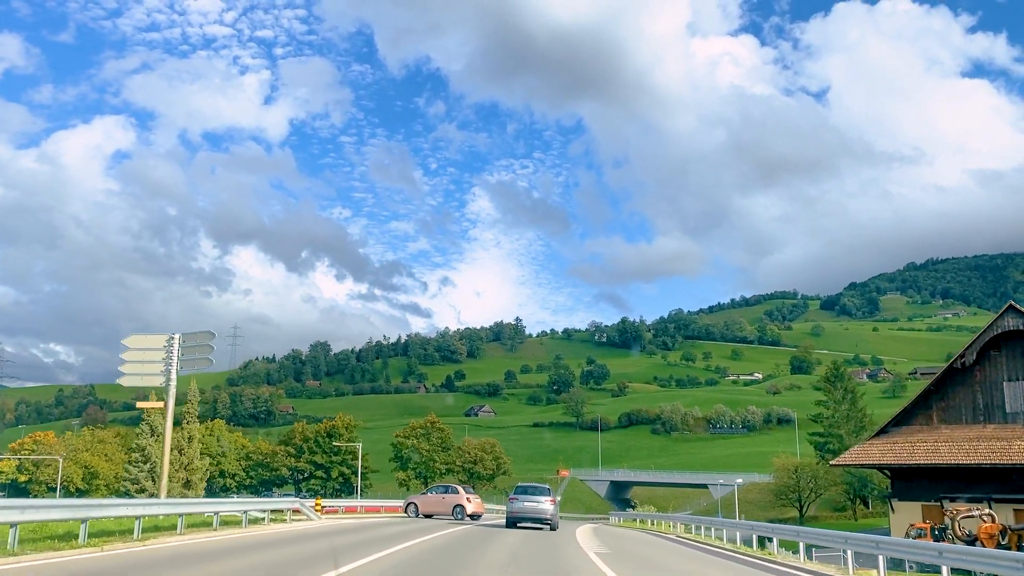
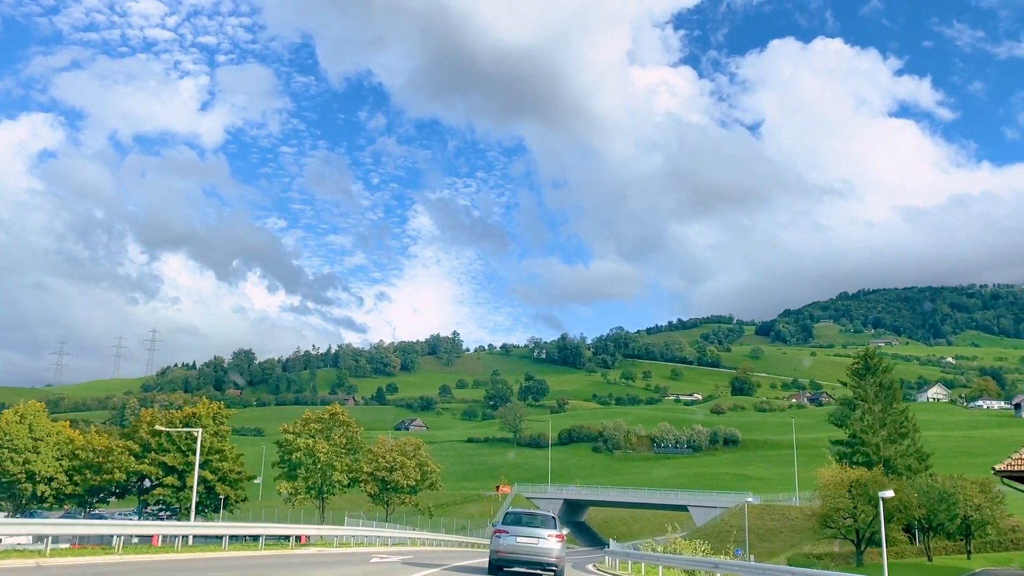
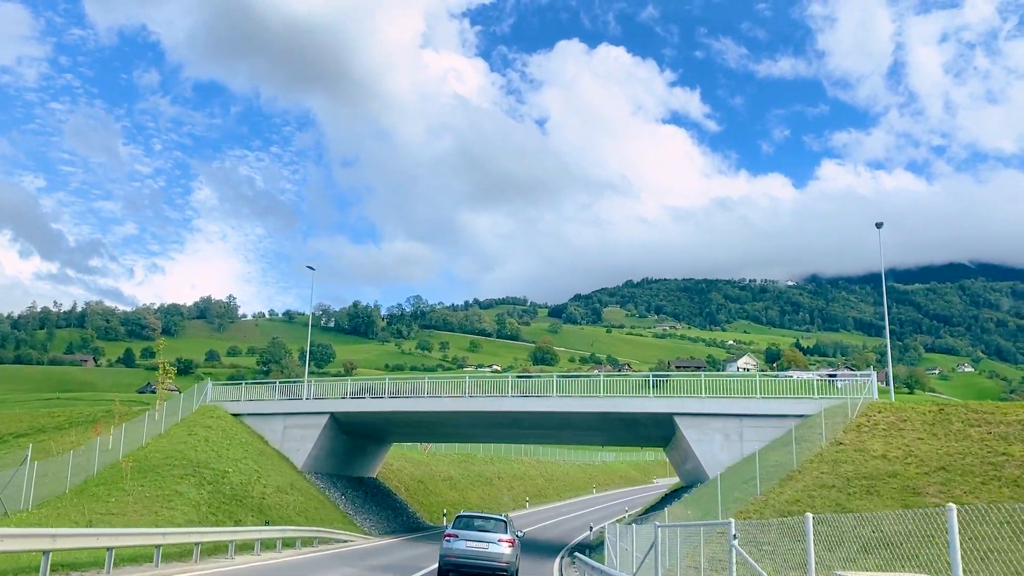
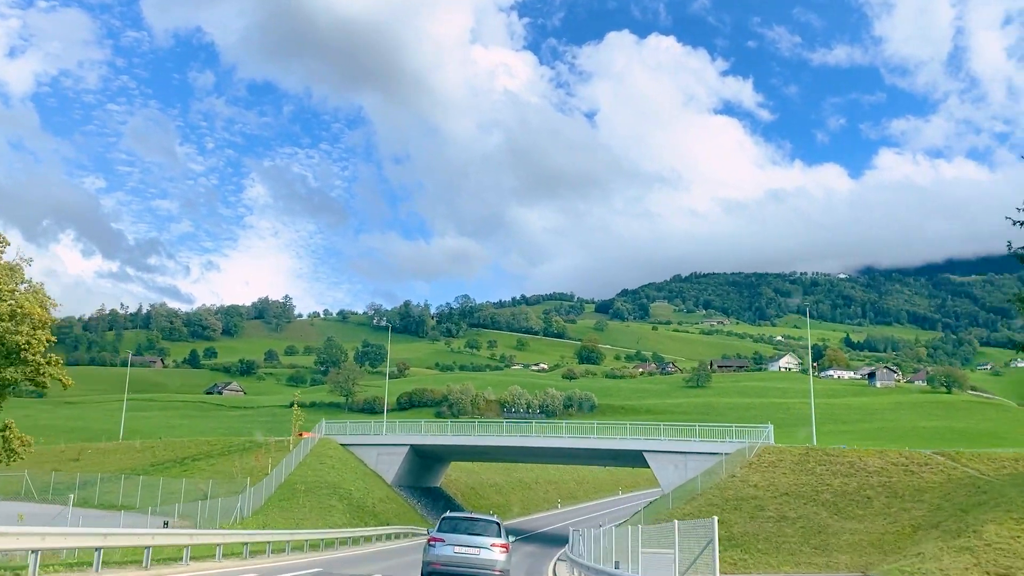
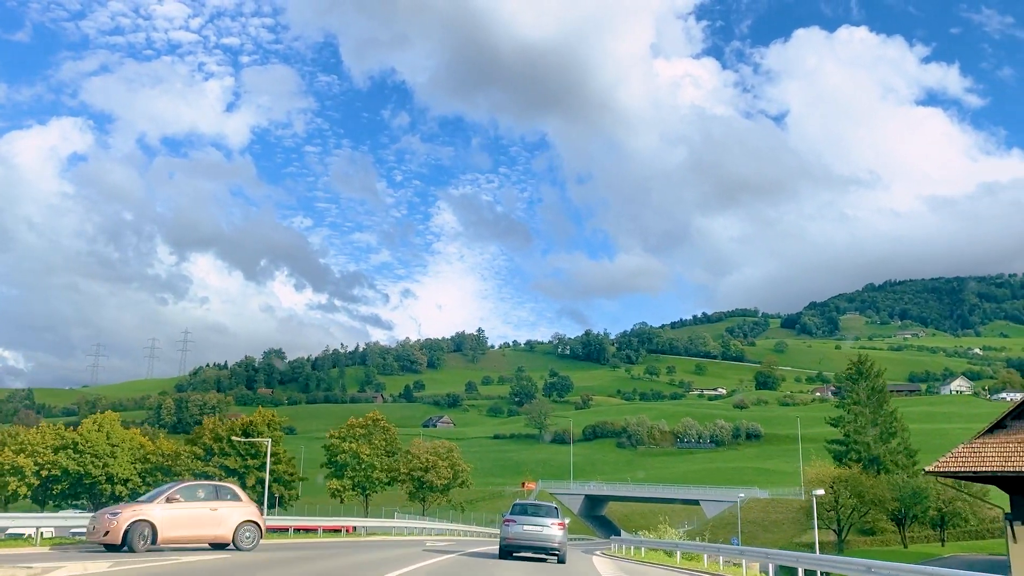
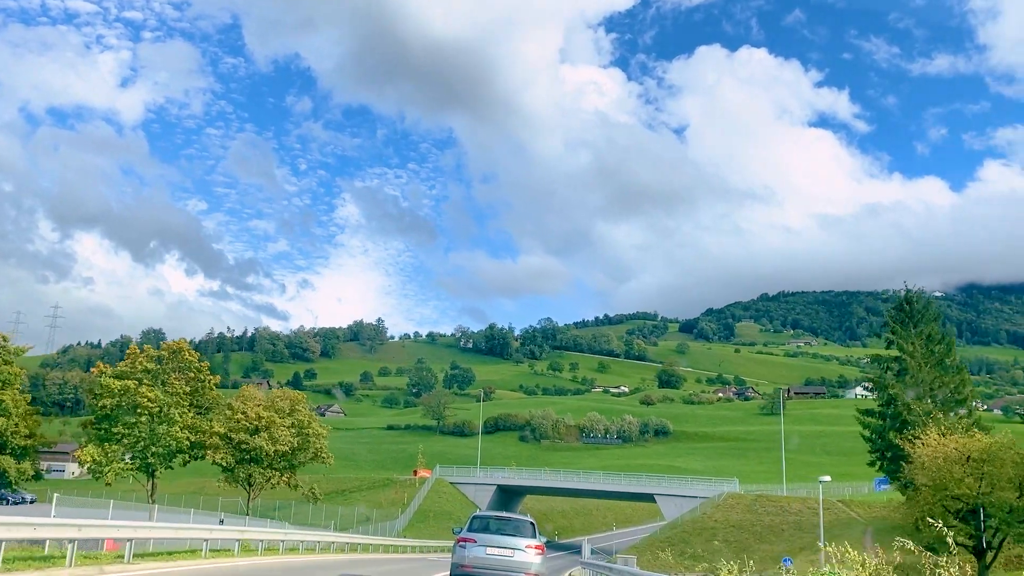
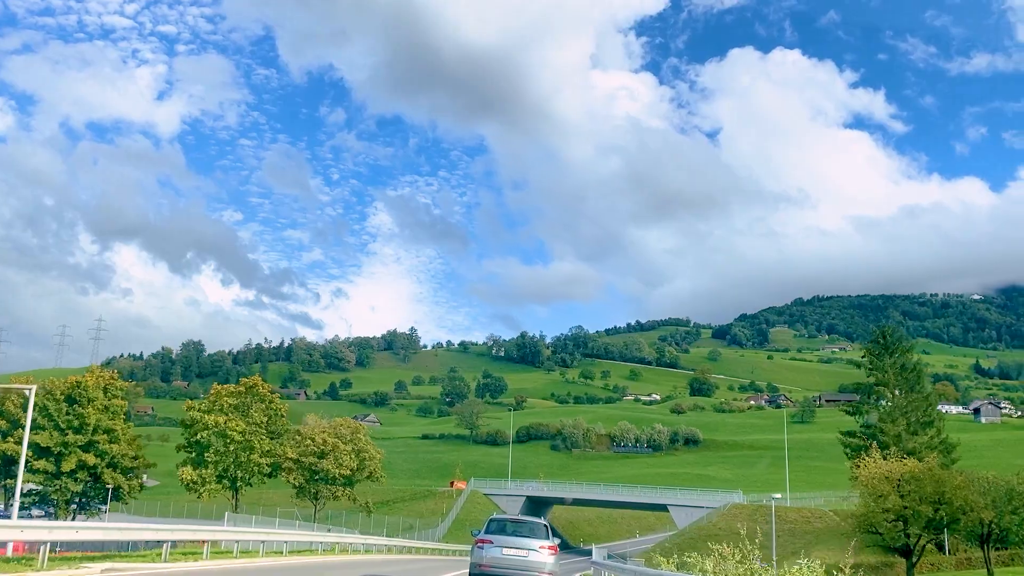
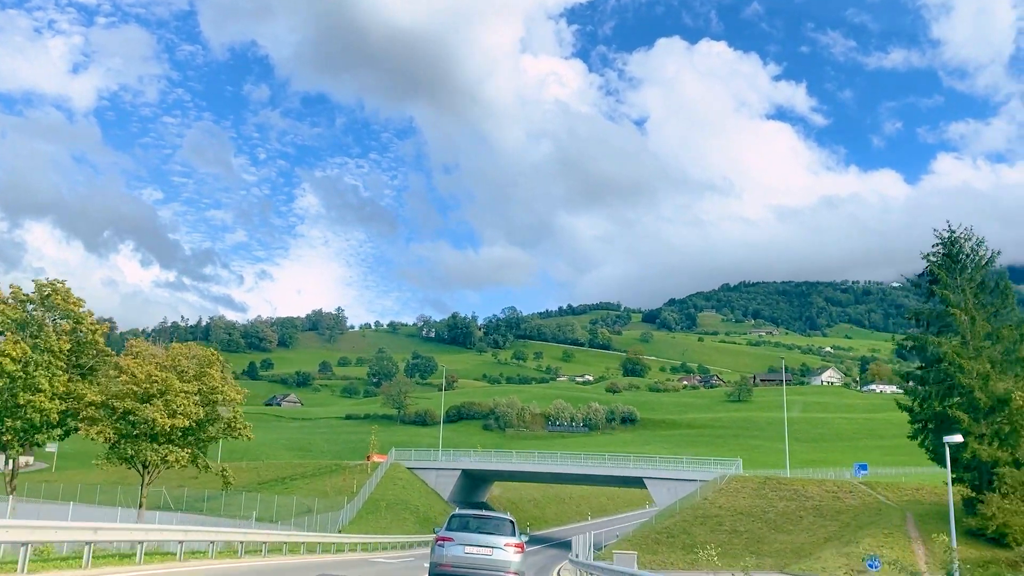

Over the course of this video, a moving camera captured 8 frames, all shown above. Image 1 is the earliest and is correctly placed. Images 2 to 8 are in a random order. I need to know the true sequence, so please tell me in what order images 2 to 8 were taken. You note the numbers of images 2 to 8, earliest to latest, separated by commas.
5, 2, 7, 6, 8, 4, 3
